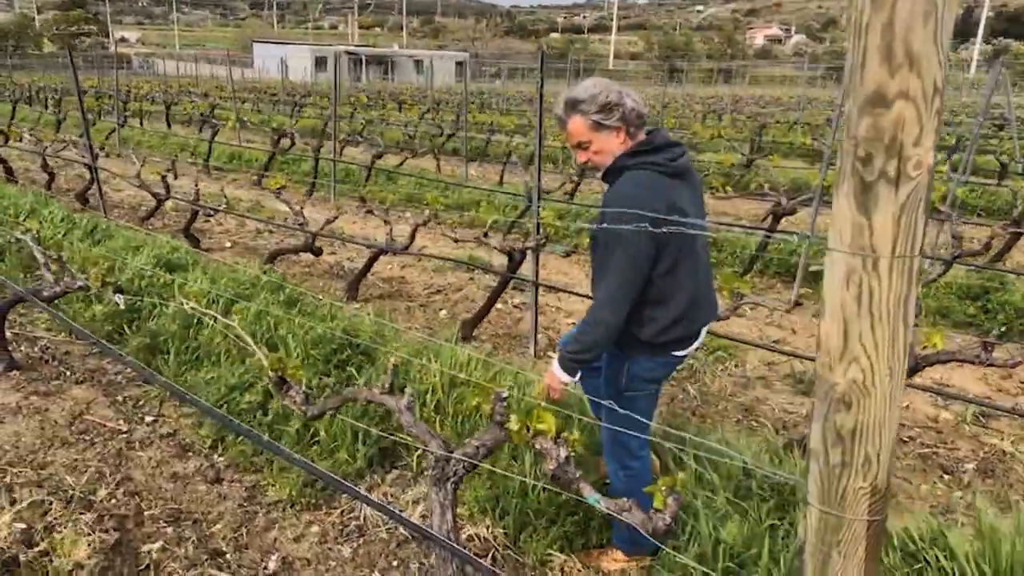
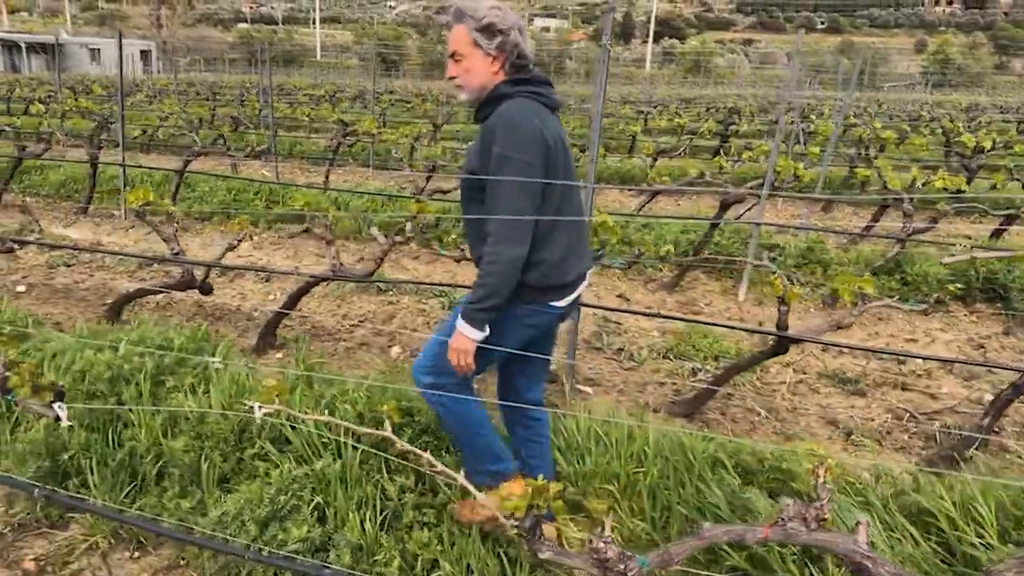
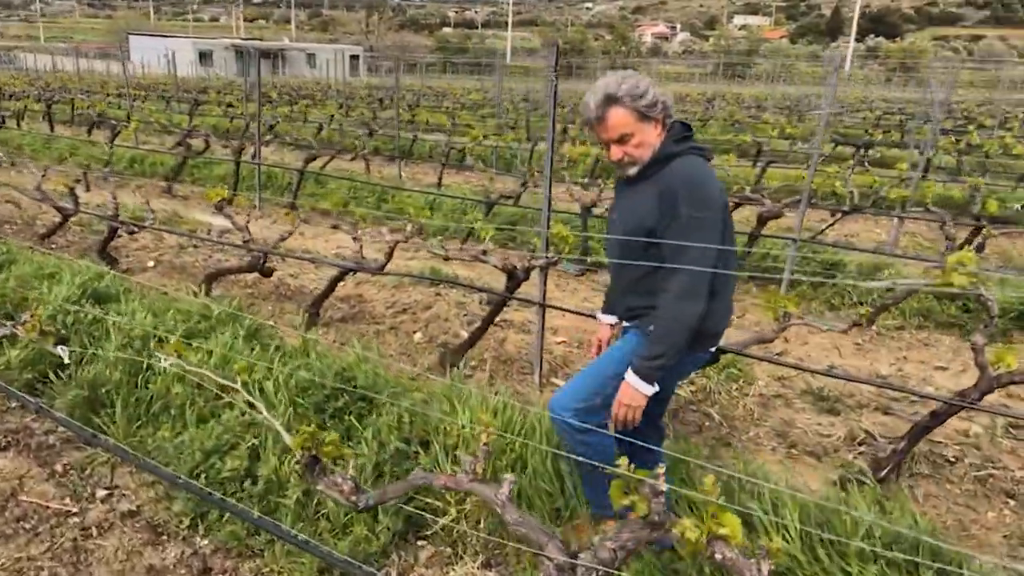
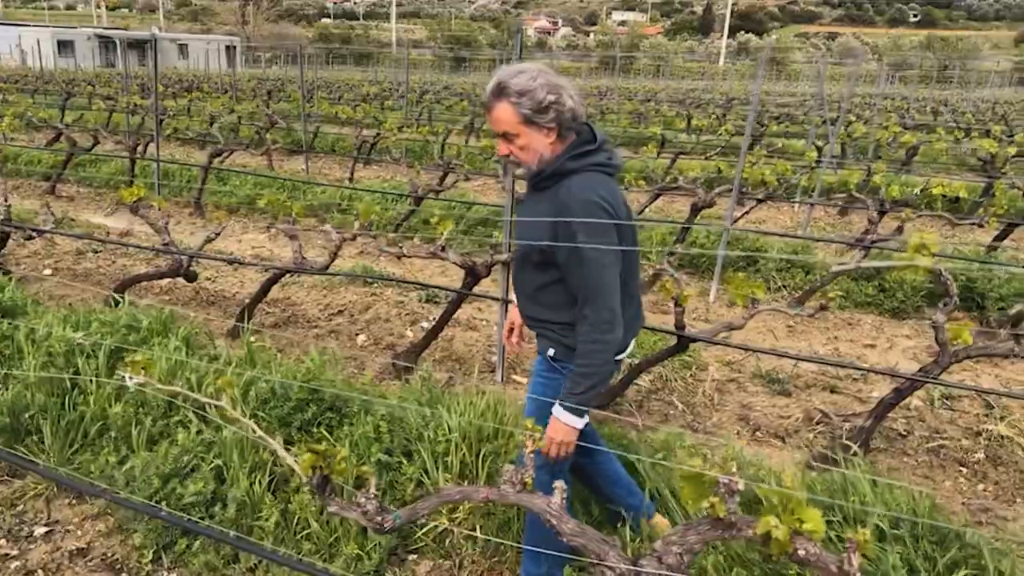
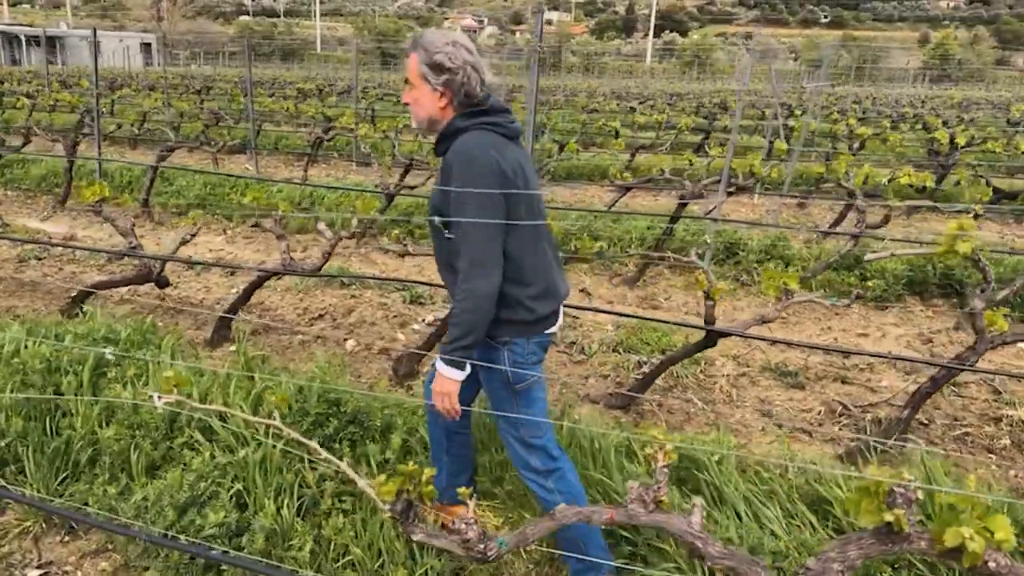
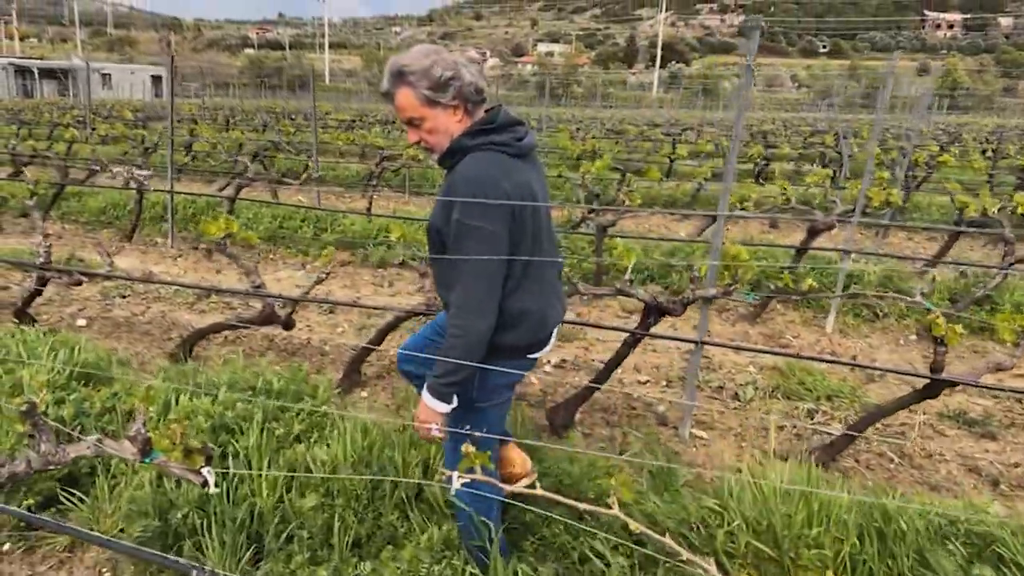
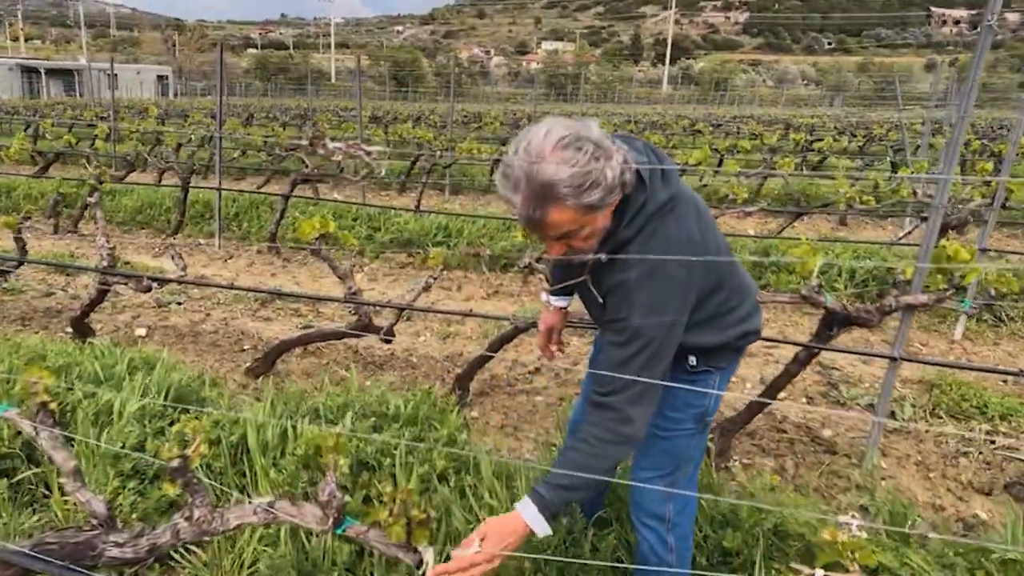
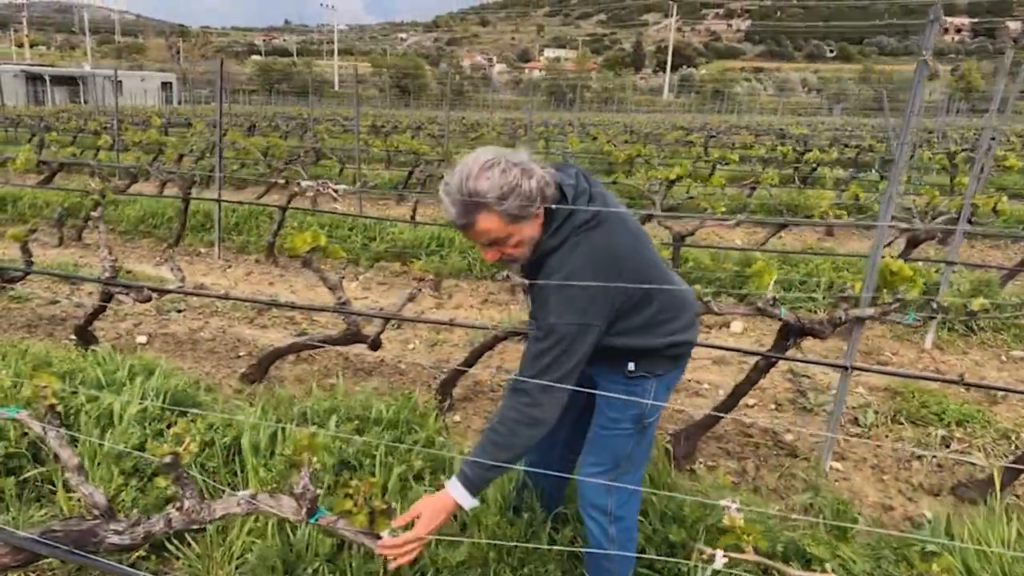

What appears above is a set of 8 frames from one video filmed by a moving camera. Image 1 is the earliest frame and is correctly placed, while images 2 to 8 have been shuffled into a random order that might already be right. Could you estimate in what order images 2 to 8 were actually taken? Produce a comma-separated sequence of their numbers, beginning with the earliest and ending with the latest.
3, 4, 5, 2, 6, 8, 7
